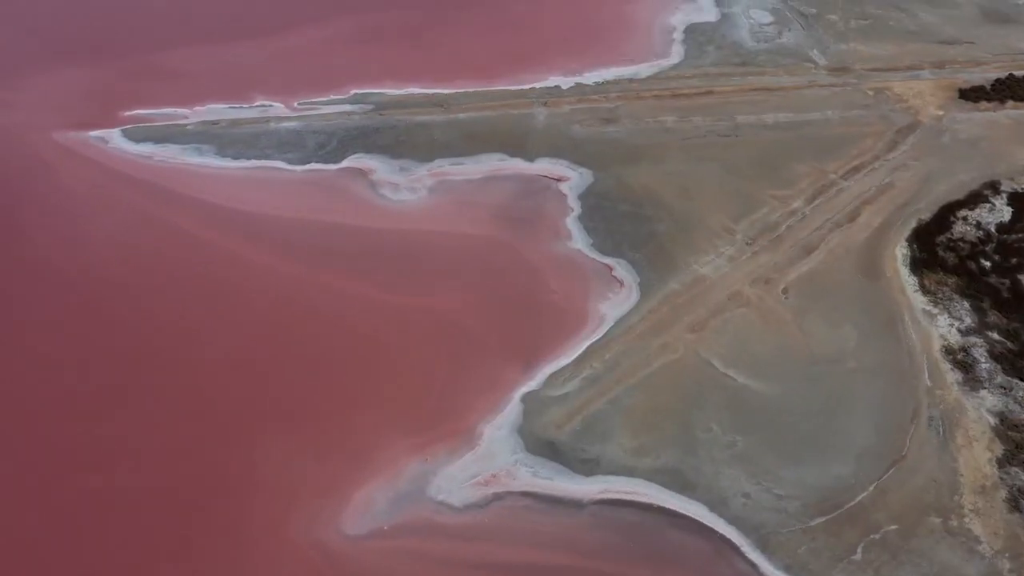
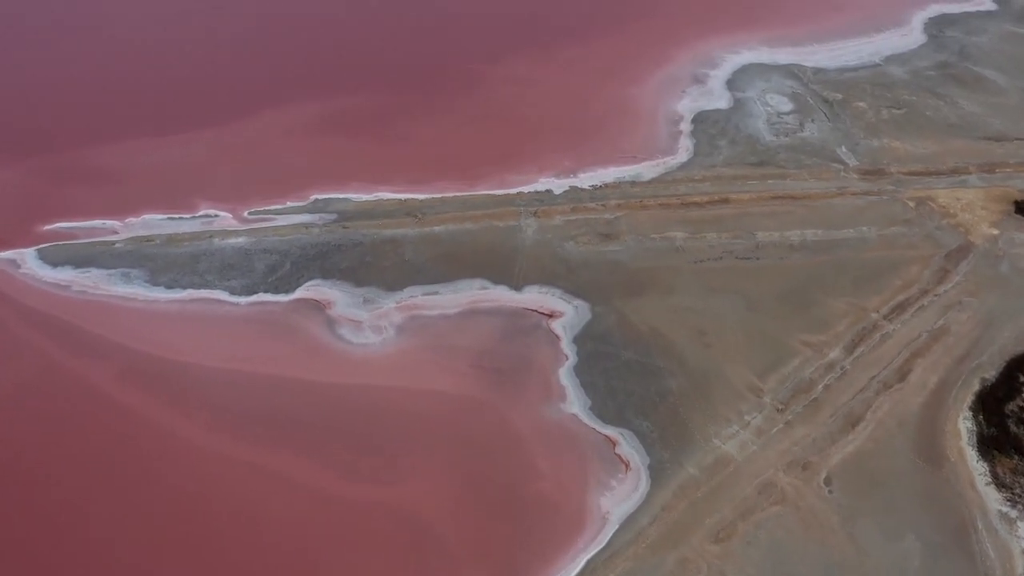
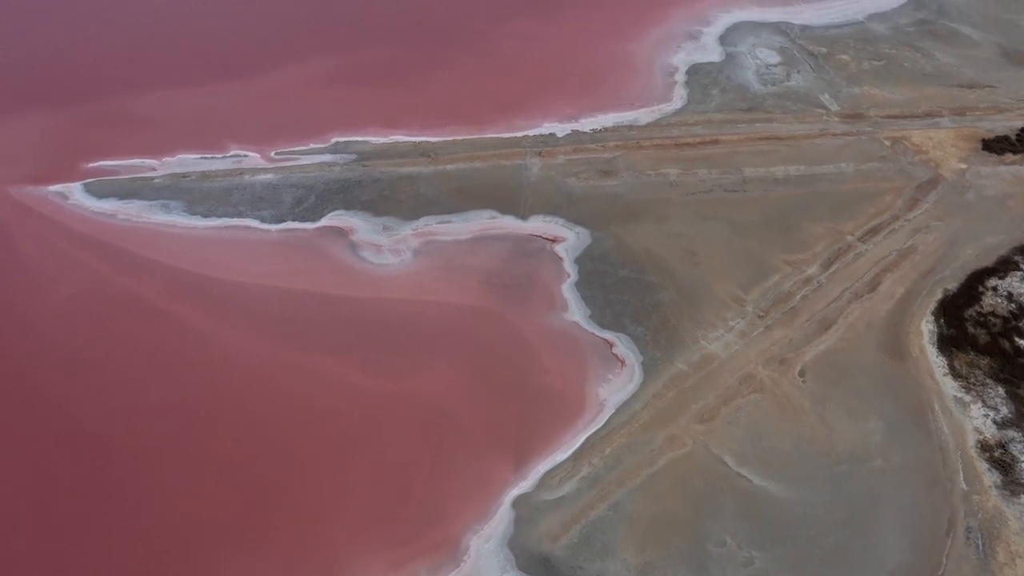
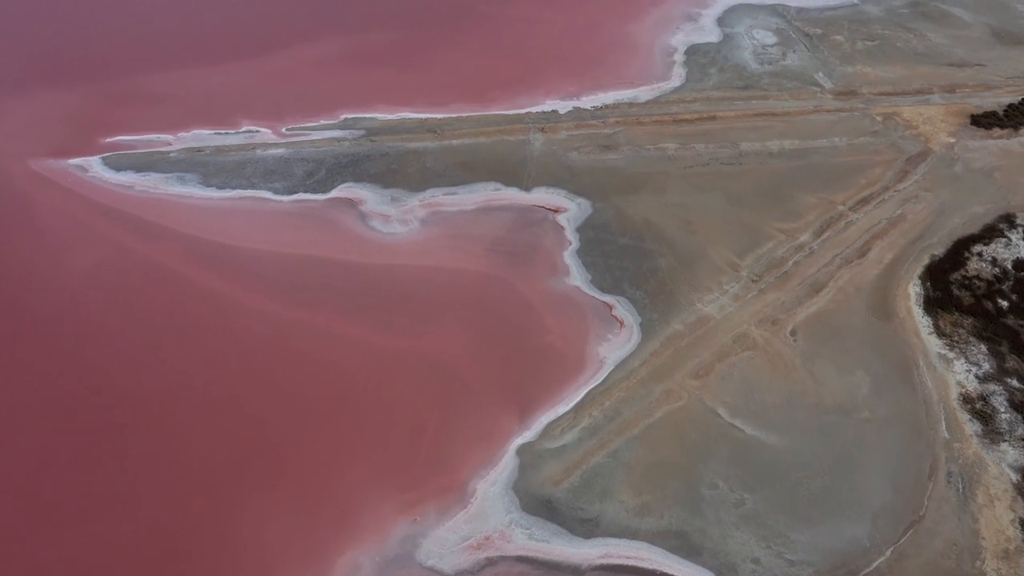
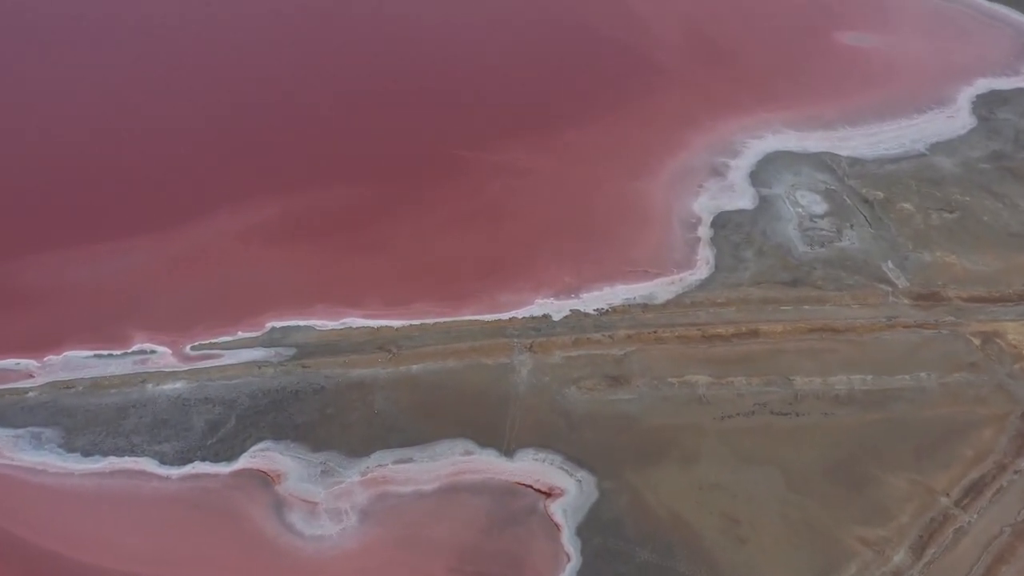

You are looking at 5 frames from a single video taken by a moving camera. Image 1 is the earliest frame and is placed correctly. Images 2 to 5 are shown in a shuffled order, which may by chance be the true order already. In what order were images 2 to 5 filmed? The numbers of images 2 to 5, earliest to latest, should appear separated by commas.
4, 3, 2, 5
